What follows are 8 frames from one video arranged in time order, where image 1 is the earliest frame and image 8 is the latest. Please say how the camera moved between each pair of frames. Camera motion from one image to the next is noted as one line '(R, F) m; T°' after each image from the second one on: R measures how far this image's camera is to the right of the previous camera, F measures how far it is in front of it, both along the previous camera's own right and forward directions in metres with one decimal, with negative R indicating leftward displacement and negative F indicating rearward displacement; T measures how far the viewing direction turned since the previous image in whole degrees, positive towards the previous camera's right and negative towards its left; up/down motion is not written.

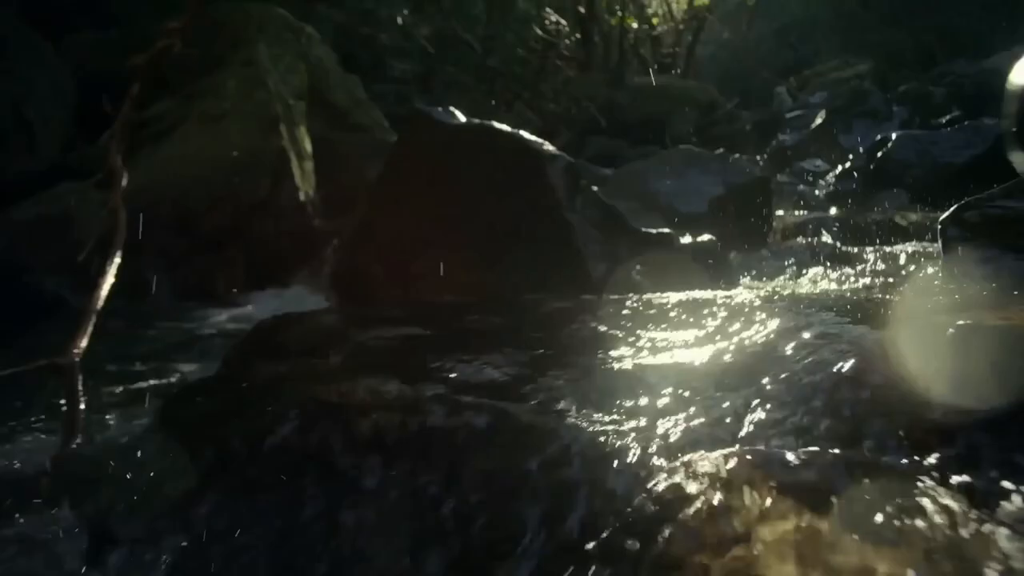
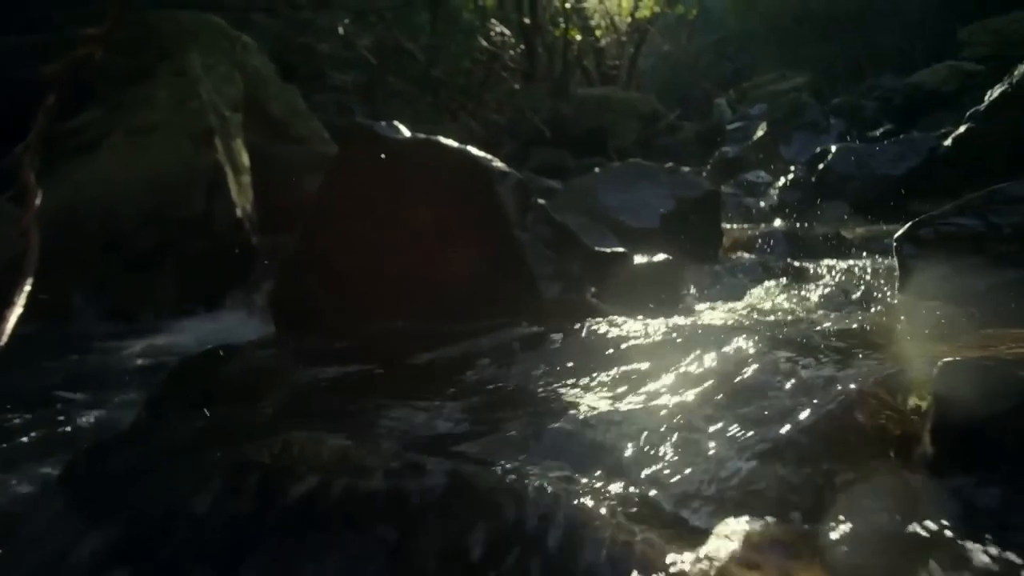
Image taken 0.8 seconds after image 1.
(0.0, +0.3) m; +4°
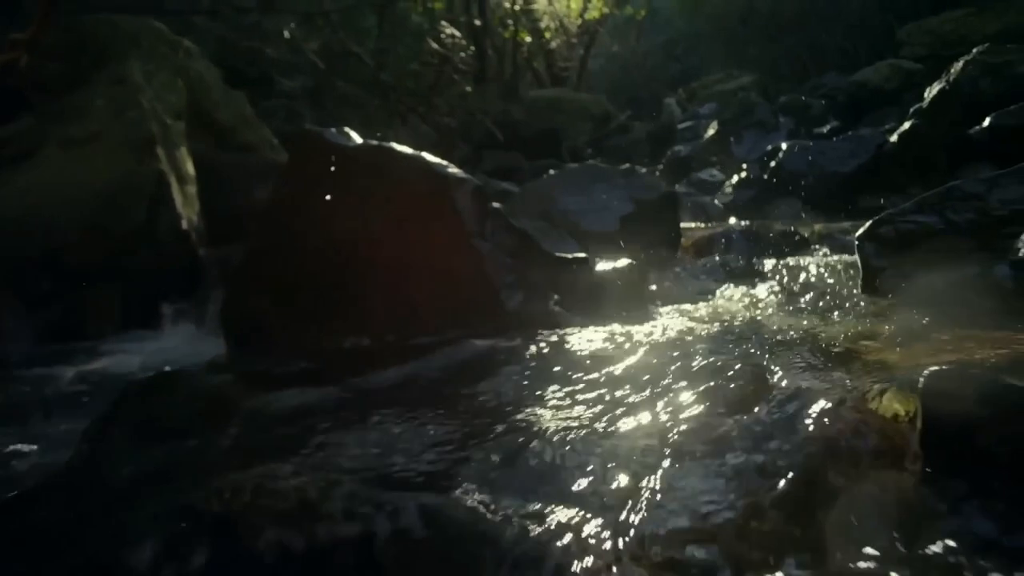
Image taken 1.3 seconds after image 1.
(0.0, +0.2) m; +3°
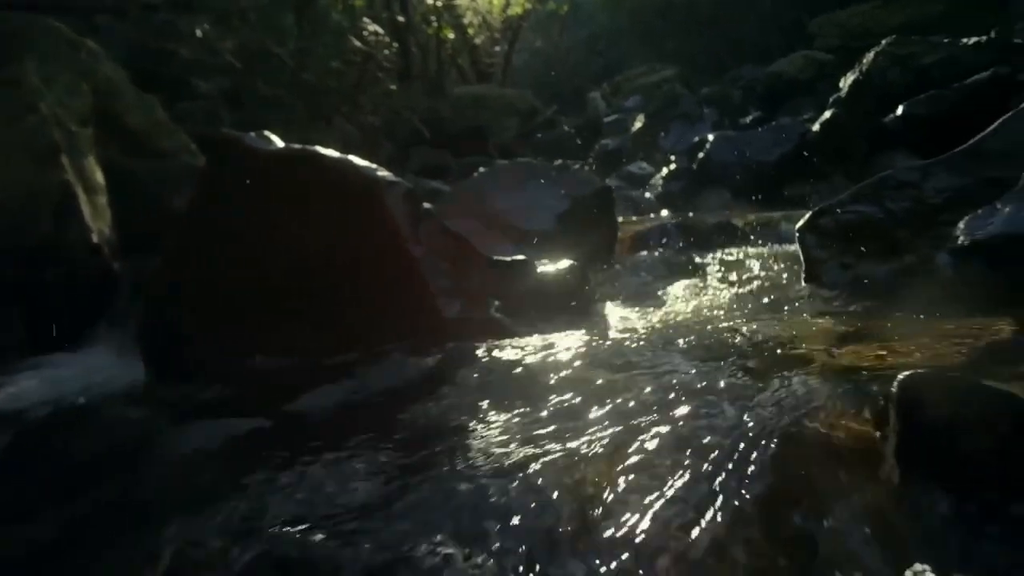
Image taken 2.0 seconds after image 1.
(0.0, +0.2) m; +5°
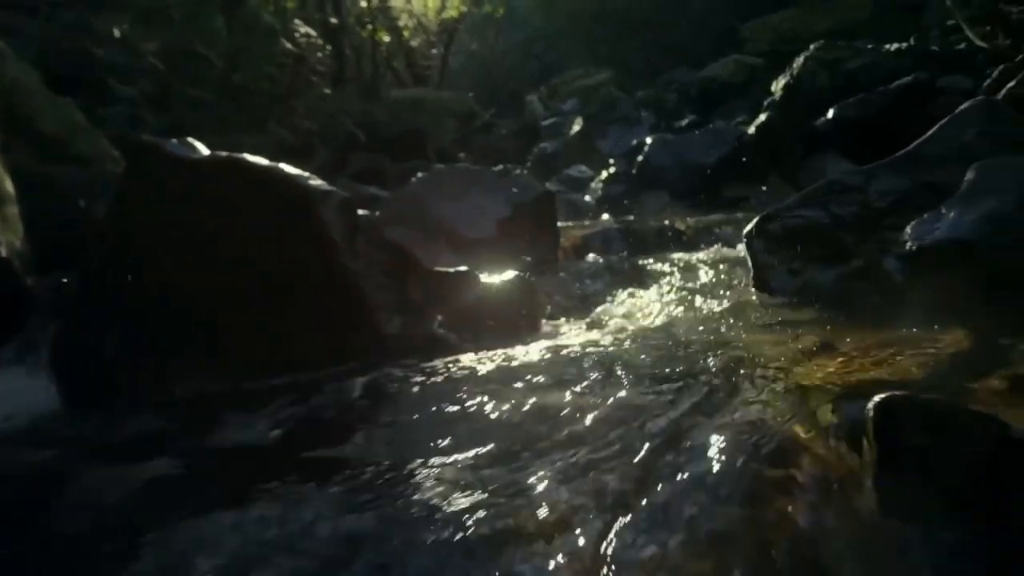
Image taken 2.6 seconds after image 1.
(0.0, +0.2) m; +4°
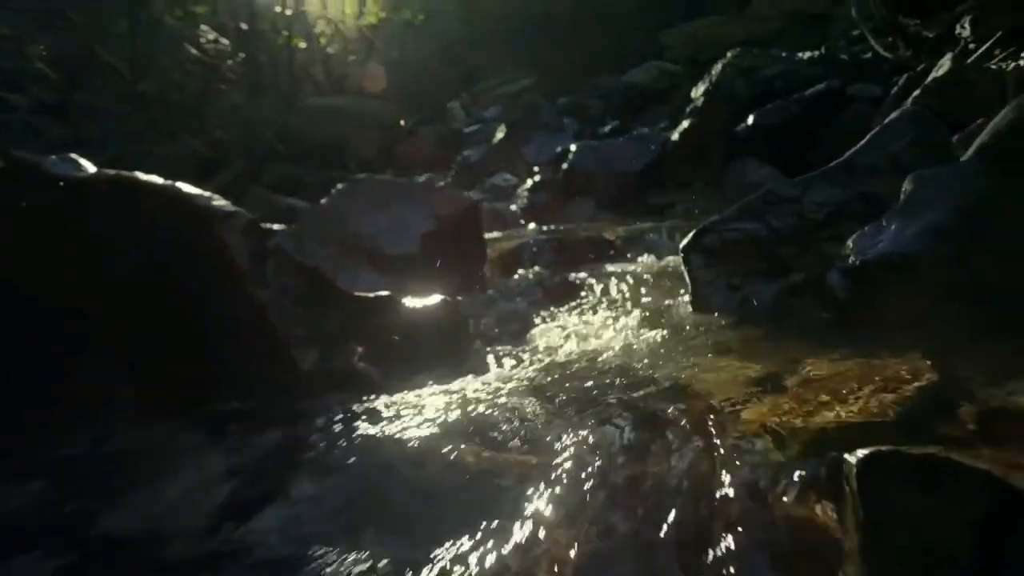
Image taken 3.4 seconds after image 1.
(0.0, +0.4) m; +5°
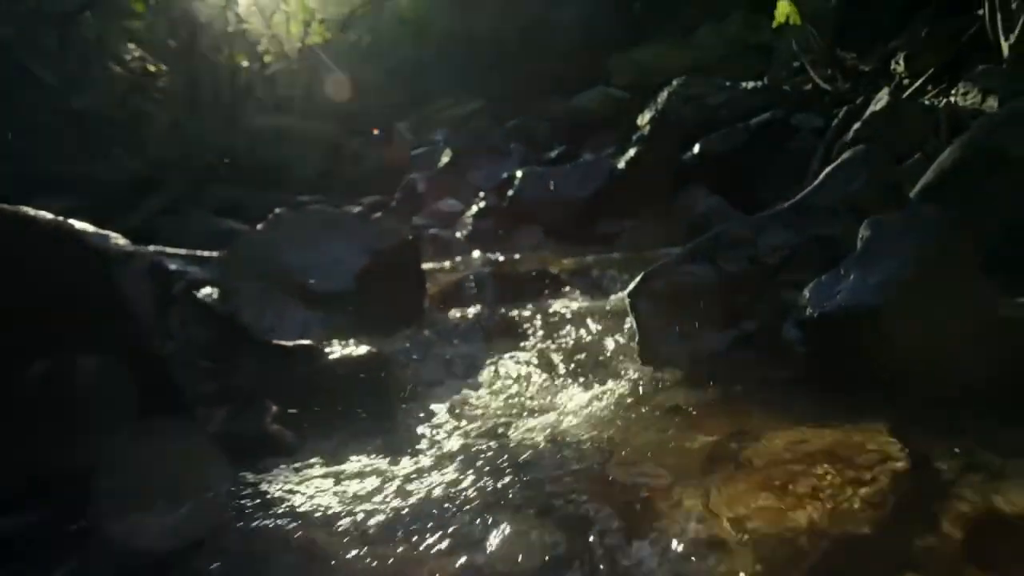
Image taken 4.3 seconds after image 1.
(+0.1, +0.4) m; +4°
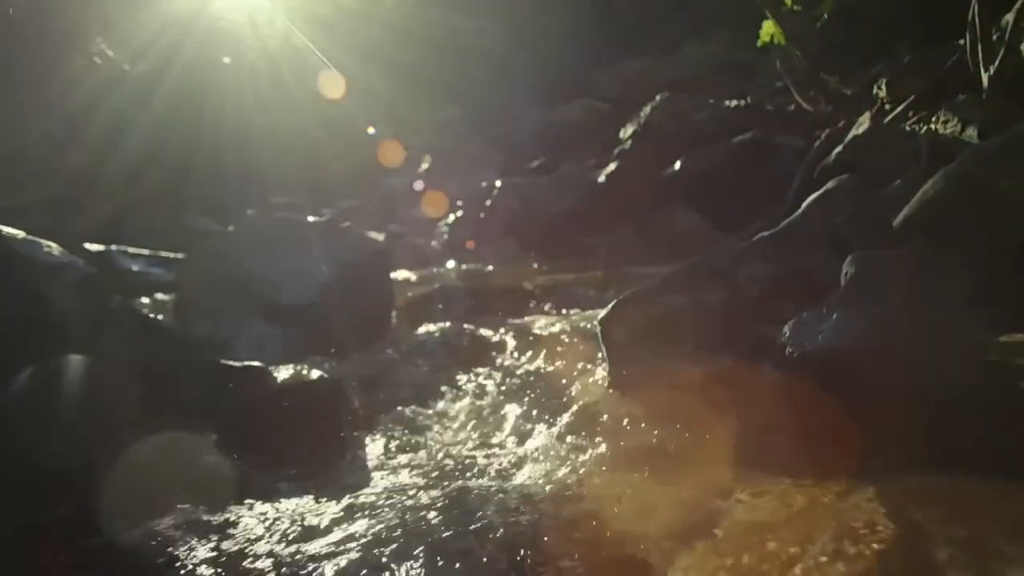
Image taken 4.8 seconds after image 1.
(+0.1, +0.3) m; +2°
